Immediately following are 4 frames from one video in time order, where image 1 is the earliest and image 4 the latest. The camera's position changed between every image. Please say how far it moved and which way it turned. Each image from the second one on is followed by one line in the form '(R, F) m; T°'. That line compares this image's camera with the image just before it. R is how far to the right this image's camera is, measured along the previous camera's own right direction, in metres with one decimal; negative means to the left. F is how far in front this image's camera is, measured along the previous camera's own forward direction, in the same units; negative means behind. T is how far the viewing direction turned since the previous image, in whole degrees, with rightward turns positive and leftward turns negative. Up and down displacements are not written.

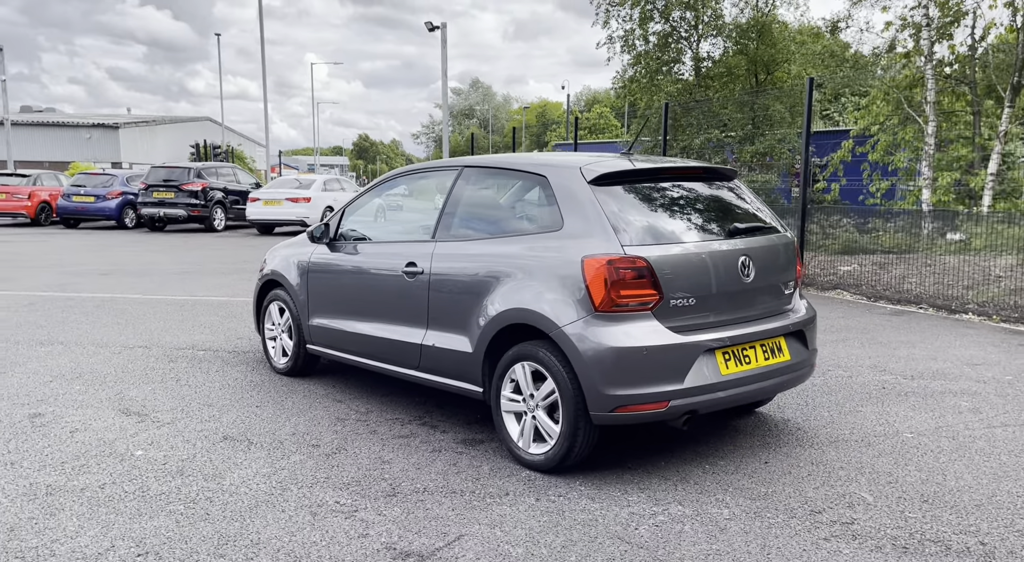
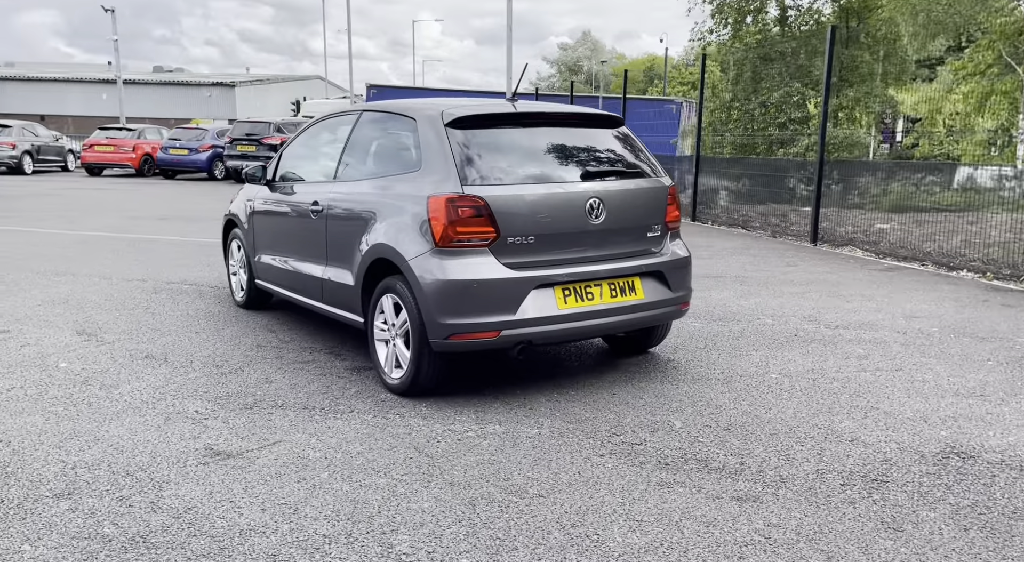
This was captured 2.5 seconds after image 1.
(+1.3, -0.2) m; -7°
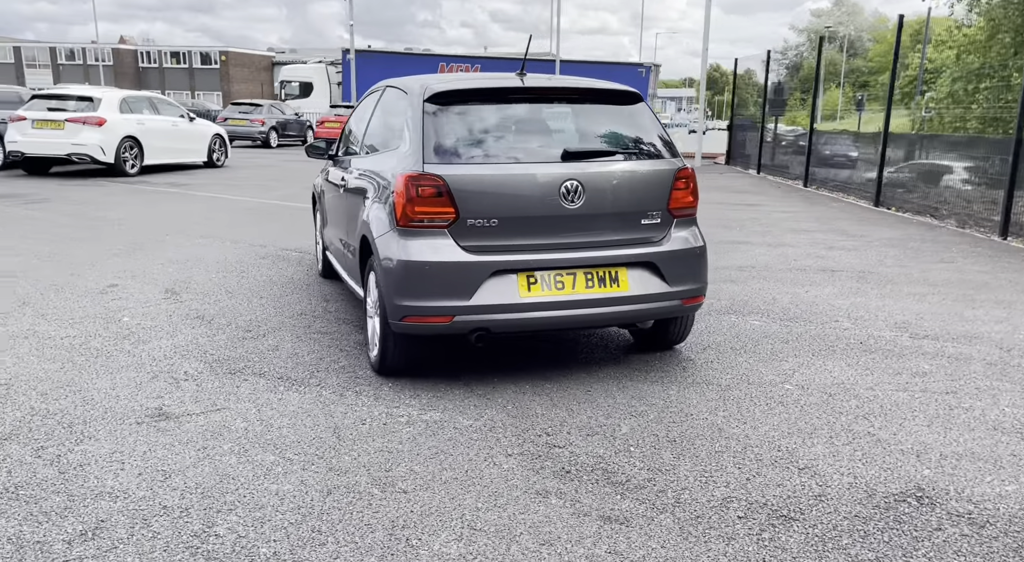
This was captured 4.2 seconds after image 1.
(+1.3, +0.4) m; -15°
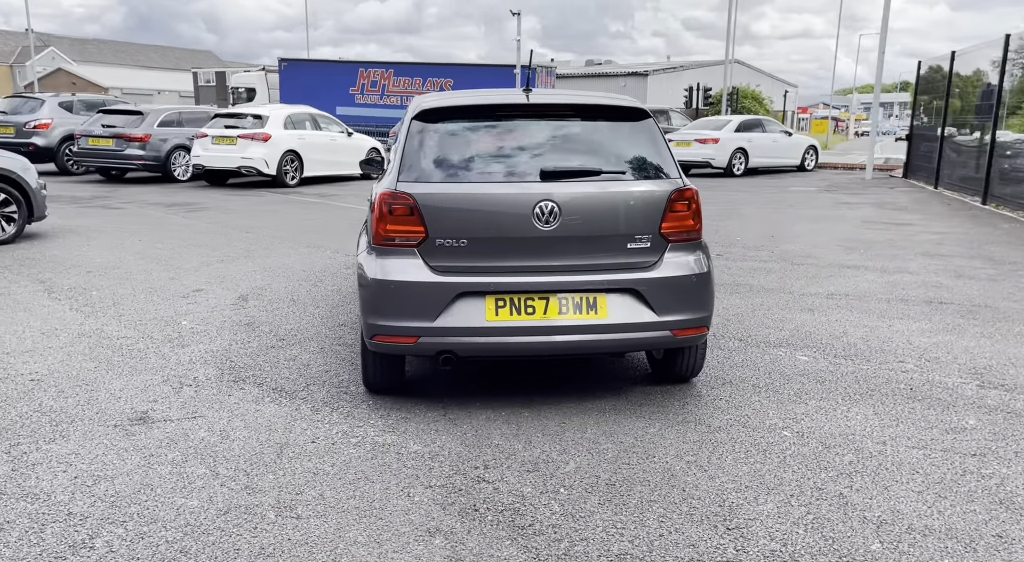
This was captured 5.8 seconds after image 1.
(+1.0, +0.3) m; -12°
